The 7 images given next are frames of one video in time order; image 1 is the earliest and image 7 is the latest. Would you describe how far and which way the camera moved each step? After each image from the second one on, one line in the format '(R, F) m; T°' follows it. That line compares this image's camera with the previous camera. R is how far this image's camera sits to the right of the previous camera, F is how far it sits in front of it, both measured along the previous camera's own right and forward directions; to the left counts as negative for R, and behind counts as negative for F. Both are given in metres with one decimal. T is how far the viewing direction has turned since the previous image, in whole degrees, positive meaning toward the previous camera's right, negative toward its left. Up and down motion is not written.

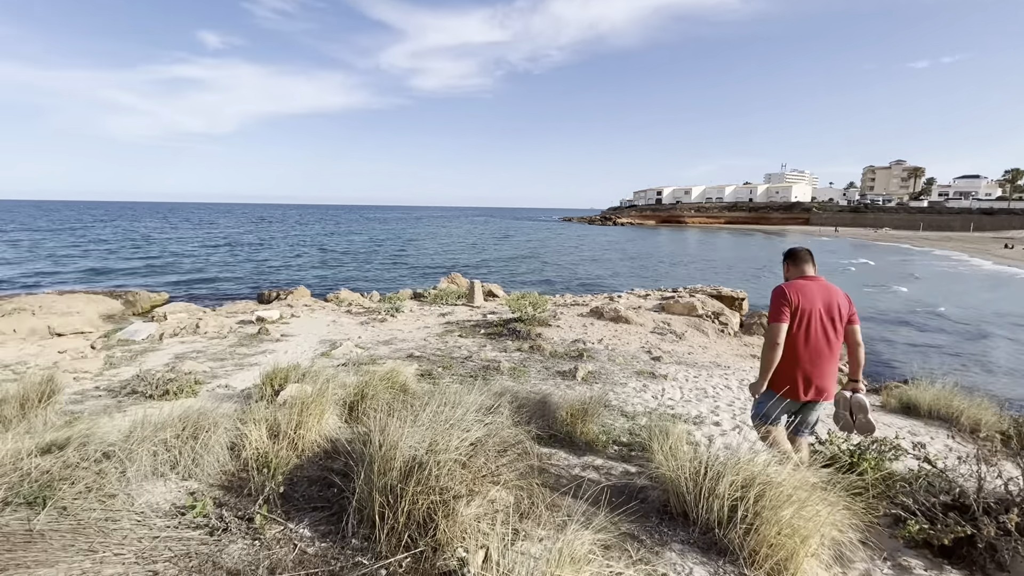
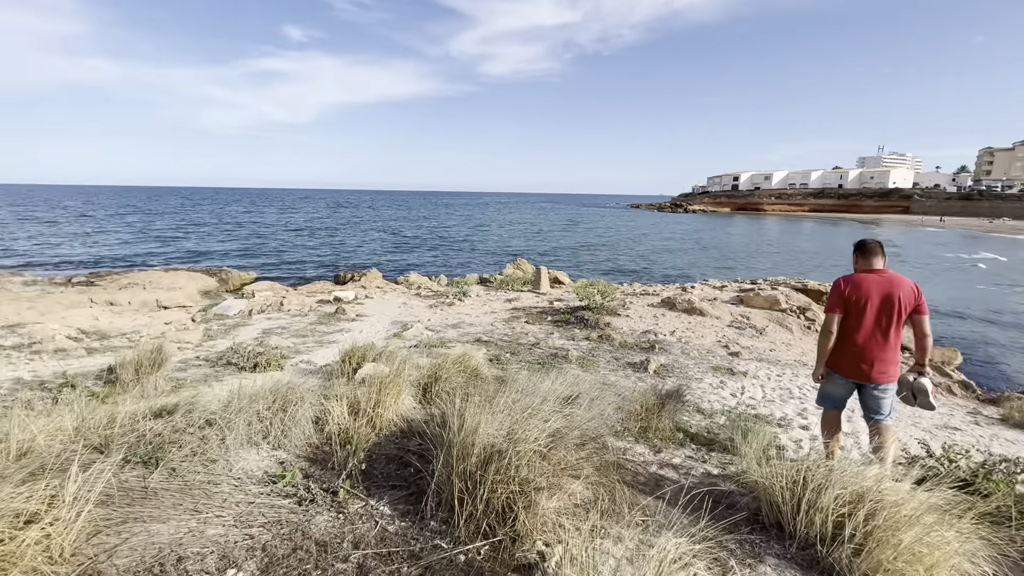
(-0.1, +0.1) m; -7°
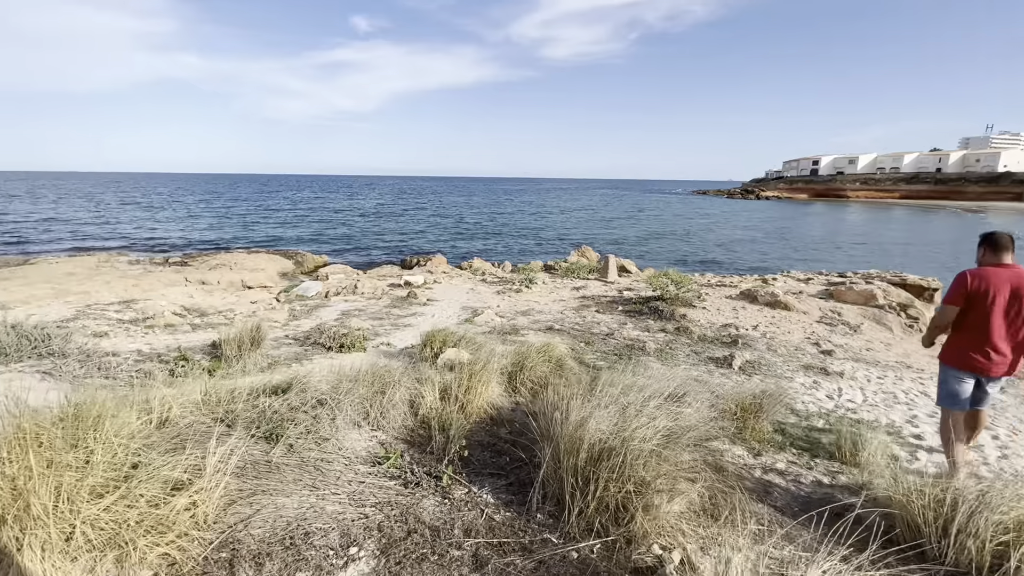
(-0.3, +0.1) m; -7°
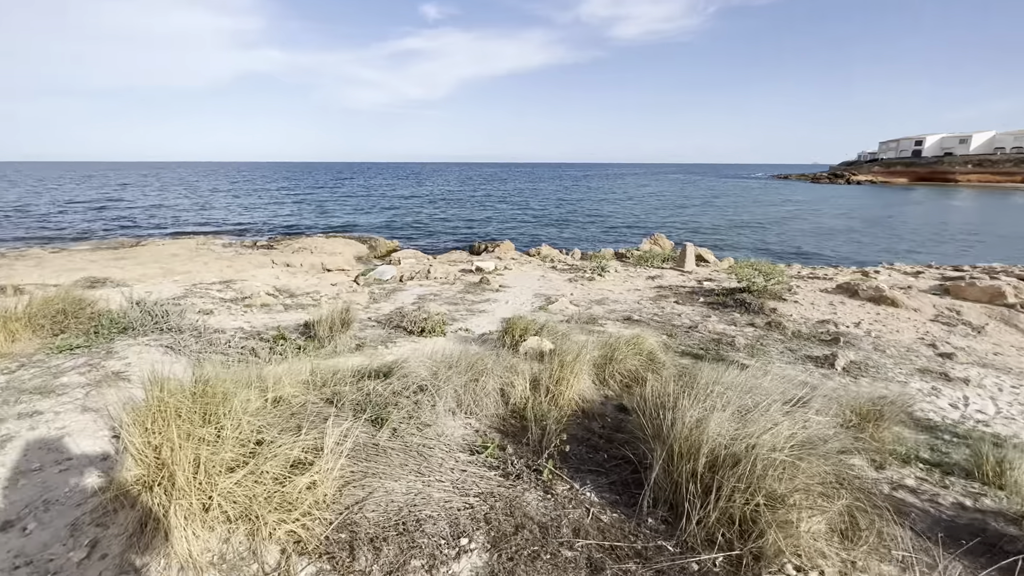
(-0.3, +0.1) m; -7°
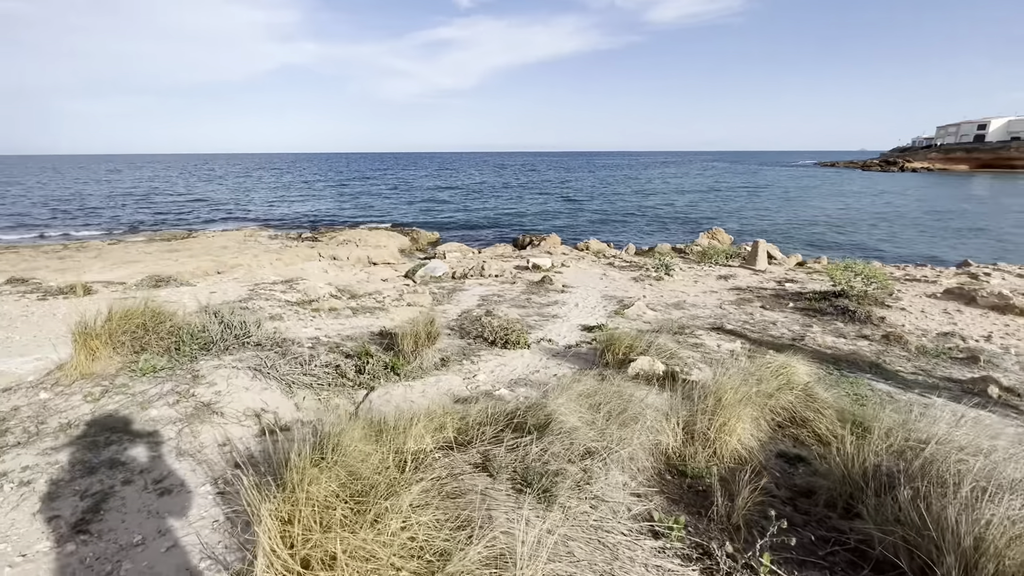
(-0.8, +0.6) m; -4°
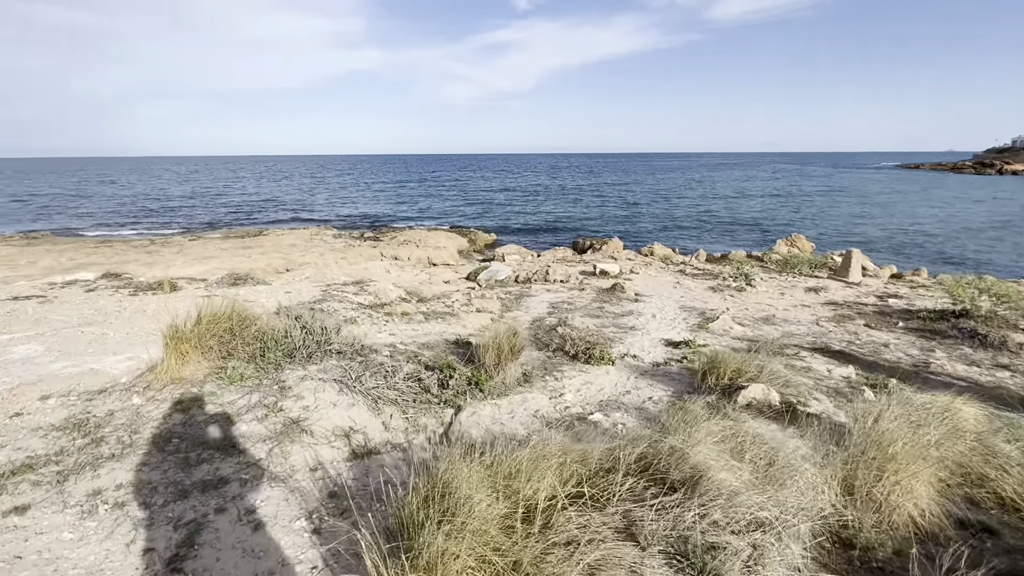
(-0.4, +0.4) m; -6°
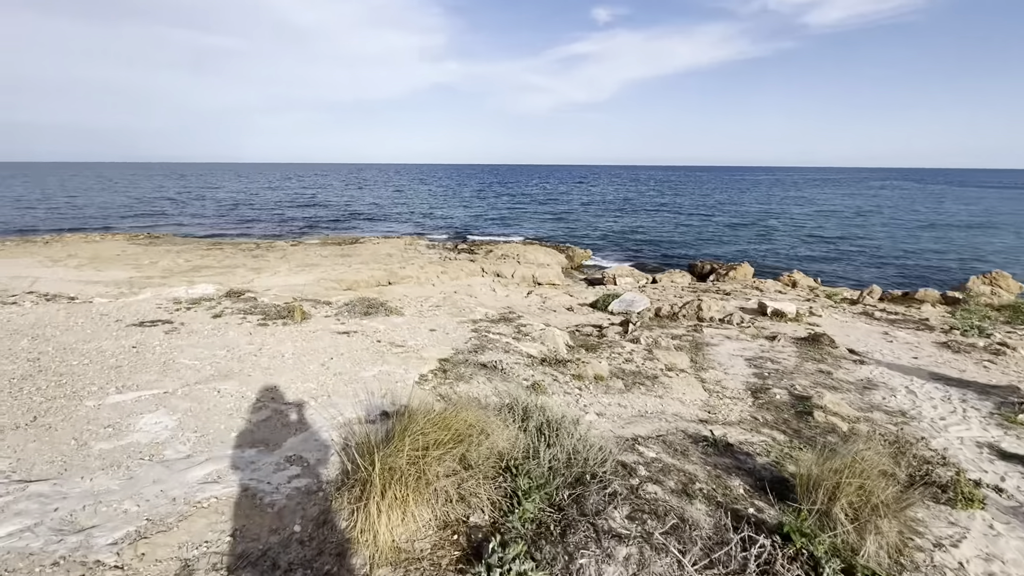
(-2.0, +1.8) m; -8°
